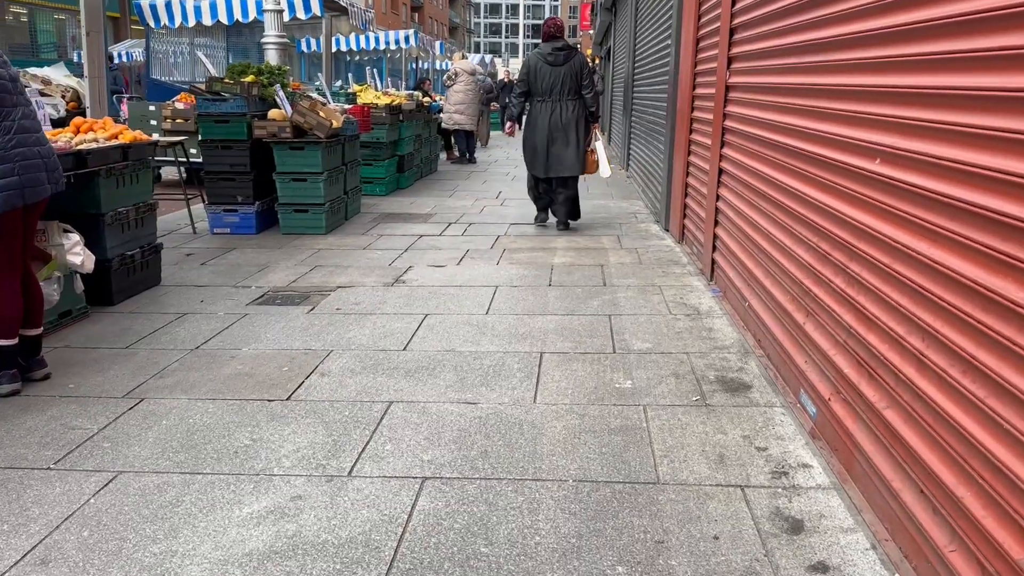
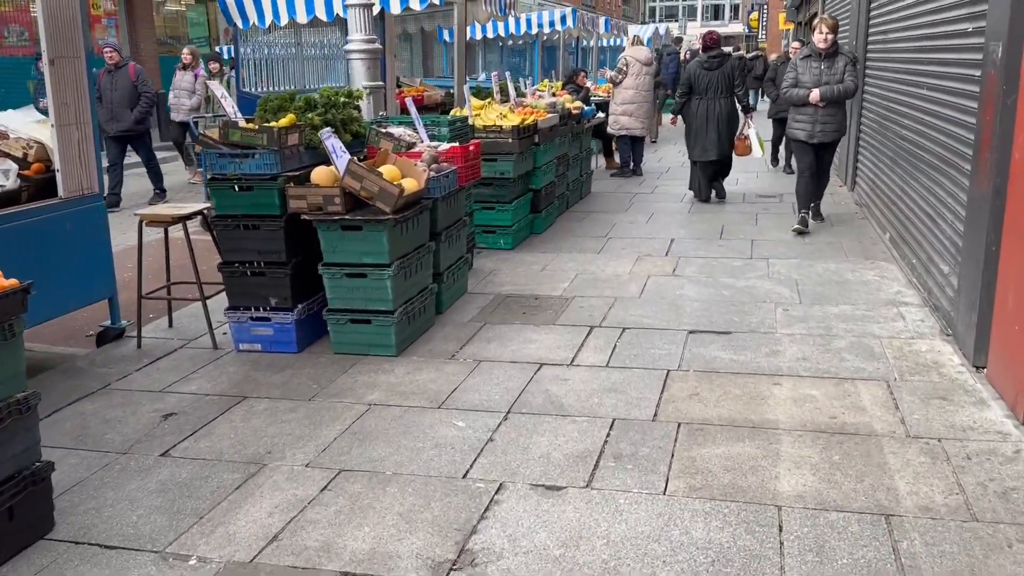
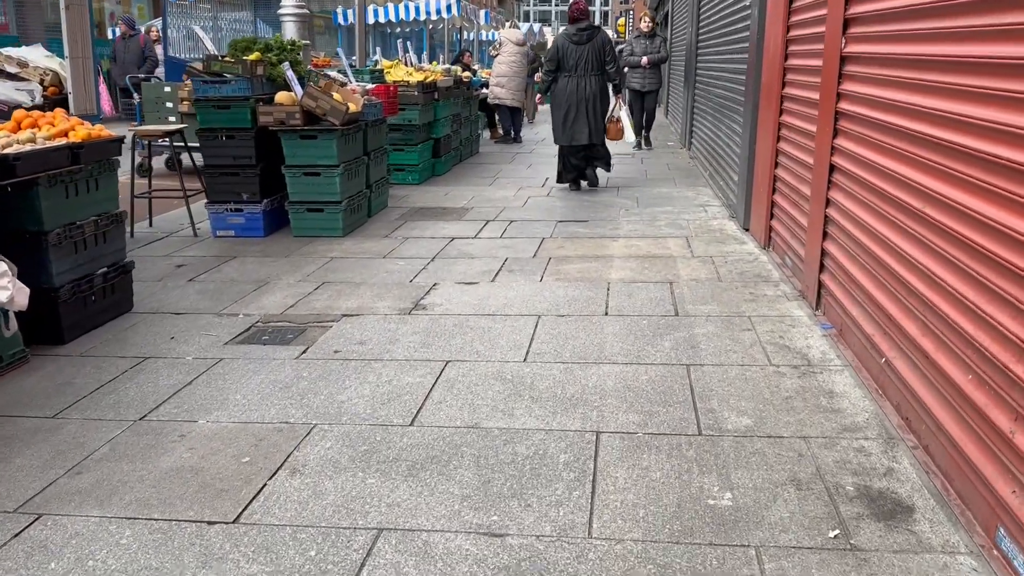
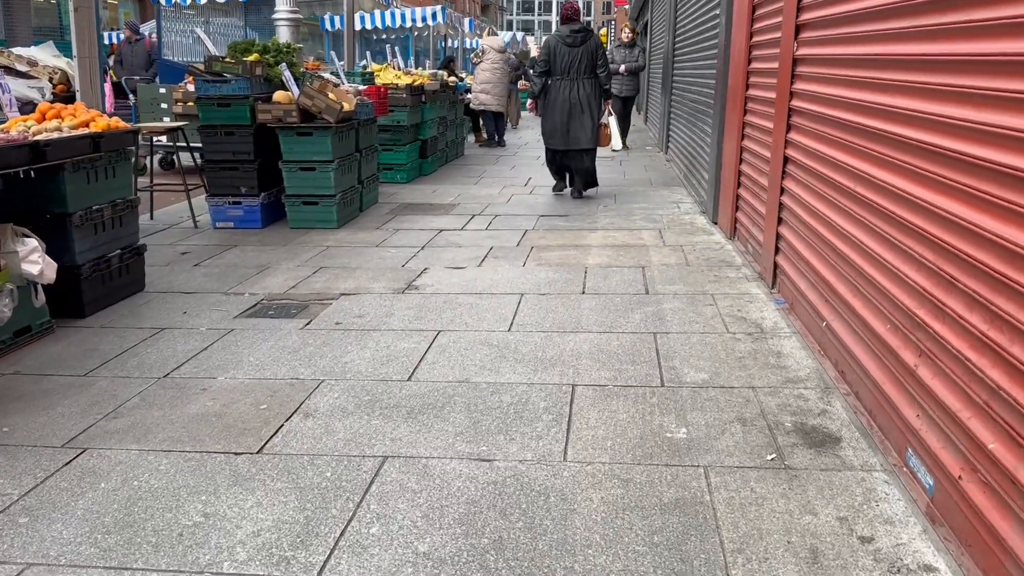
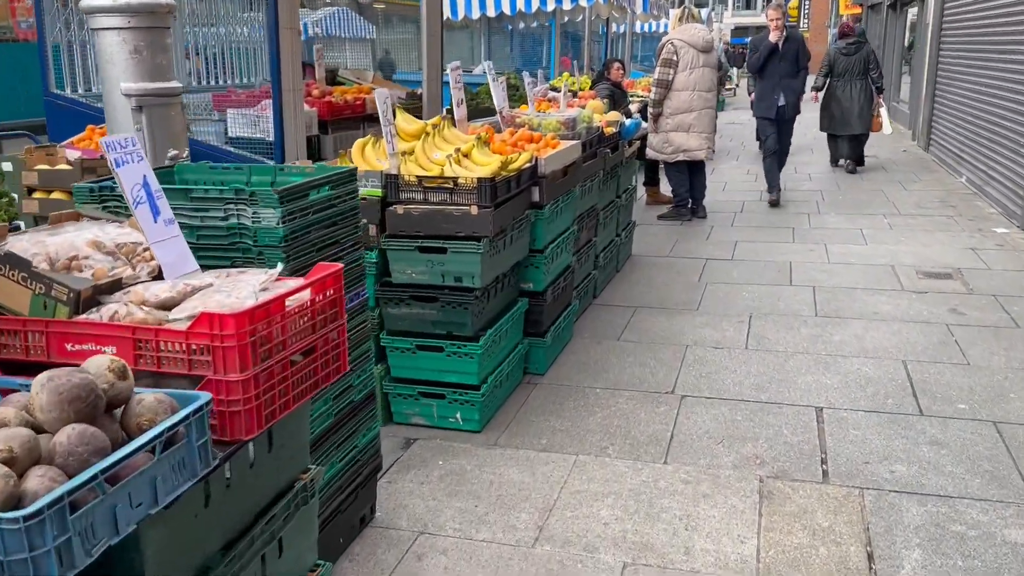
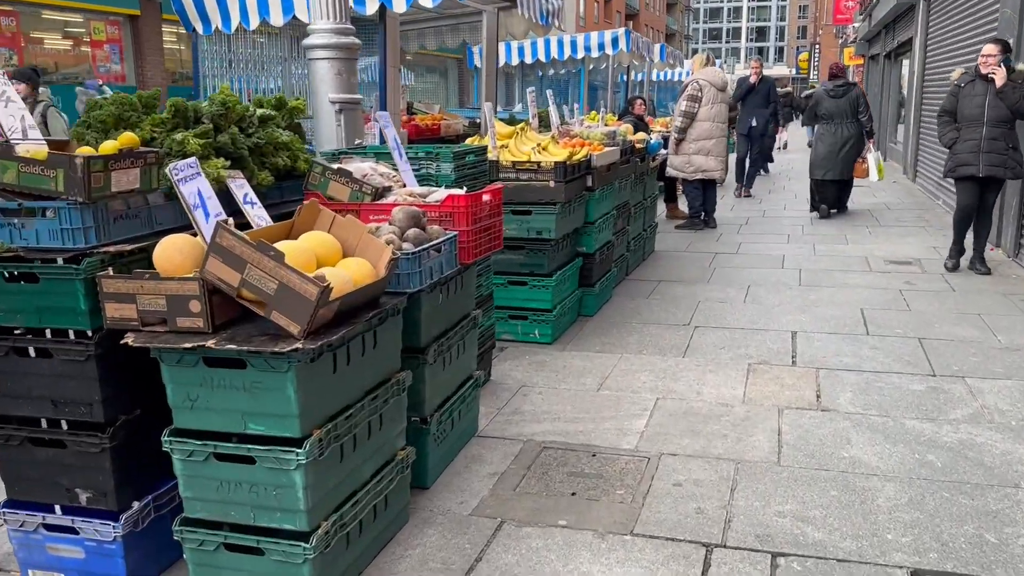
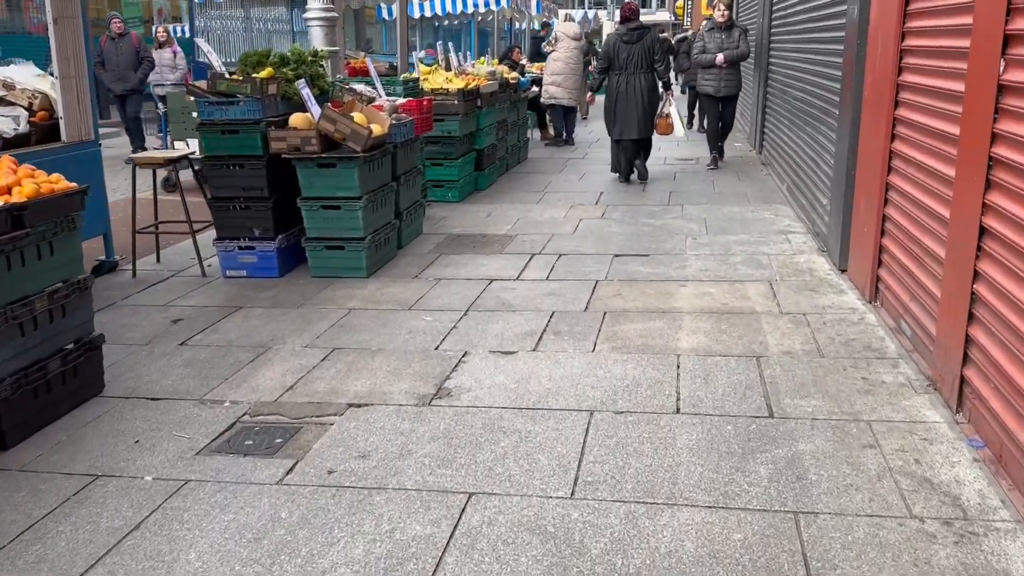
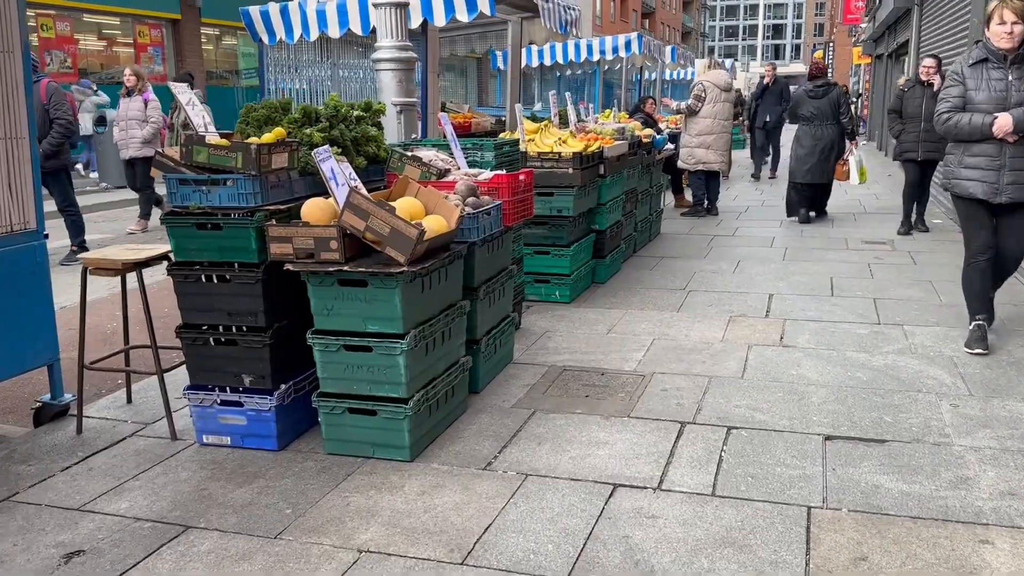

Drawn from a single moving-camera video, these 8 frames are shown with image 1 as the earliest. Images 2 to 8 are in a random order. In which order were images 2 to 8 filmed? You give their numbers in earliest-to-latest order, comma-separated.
4, 3, 7, 2, 8, 6, 5
